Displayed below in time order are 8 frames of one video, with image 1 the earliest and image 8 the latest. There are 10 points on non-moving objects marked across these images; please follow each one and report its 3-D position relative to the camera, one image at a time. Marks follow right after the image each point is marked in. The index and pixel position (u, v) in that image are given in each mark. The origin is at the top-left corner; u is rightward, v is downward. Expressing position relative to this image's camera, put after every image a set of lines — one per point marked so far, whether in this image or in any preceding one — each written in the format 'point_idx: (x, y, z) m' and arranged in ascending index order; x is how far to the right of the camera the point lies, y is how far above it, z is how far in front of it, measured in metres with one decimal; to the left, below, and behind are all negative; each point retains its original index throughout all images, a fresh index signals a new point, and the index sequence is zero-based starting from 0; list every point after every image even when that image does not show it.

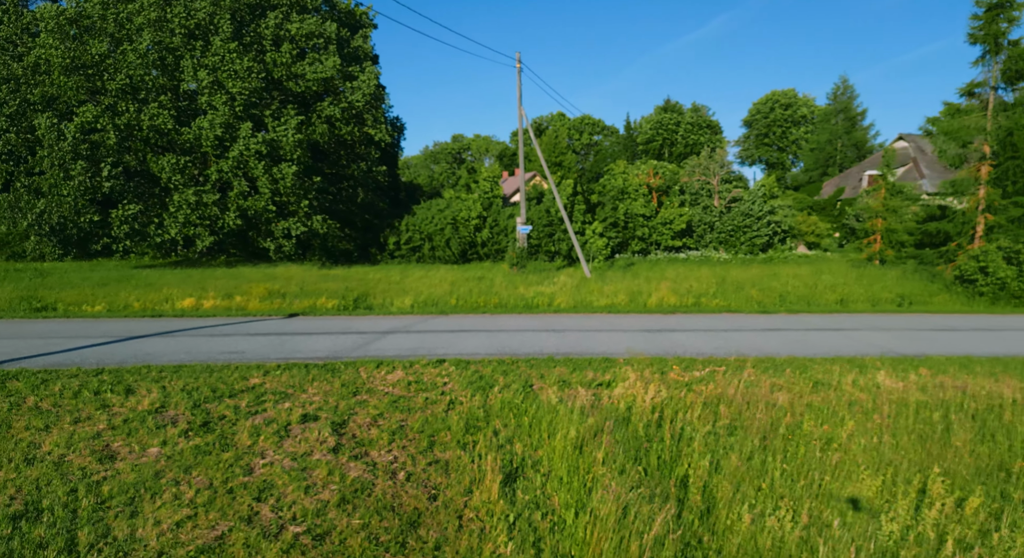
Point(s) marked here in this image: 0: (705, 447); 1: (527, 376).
0: (+1.5, -1.3, +5.1) m
1: (+0.2, -1.1, +7.6) m
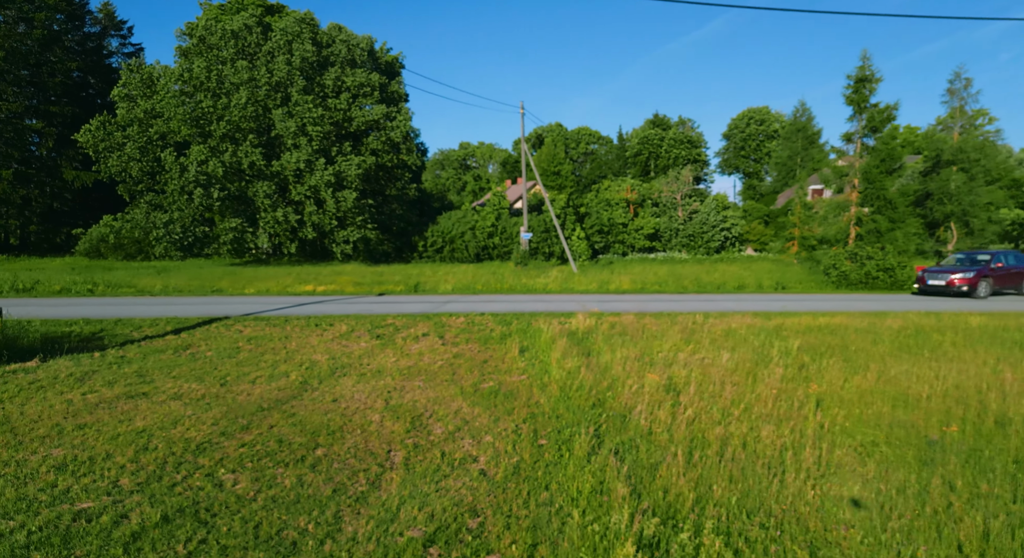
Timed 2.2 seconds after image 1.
0: (+1.7, -1.1, +12.1) m
1: (+0.5, -0.9, +14.6) m
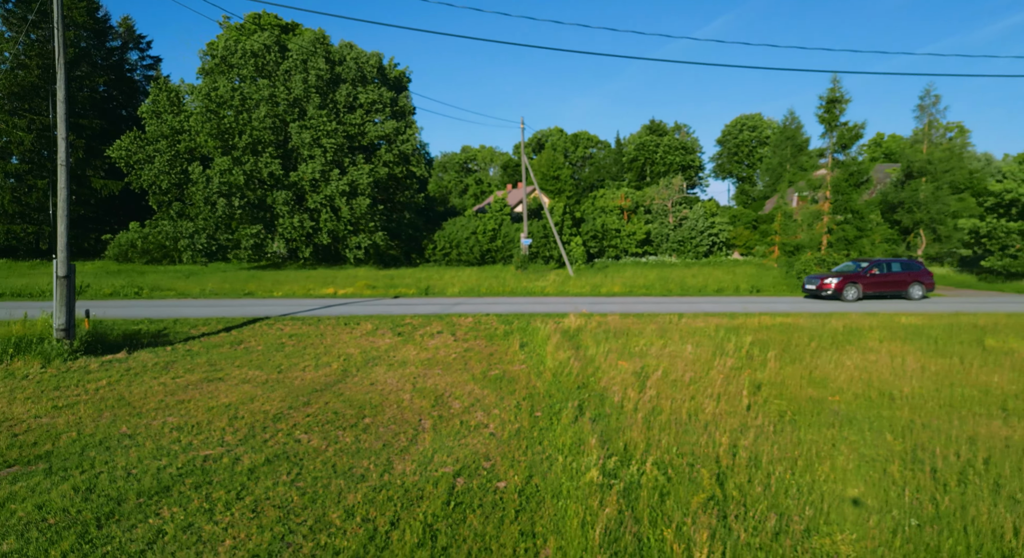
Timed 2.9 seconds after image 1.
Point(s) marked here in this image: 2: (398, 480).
0: (+1.7, -1.2, +14.3) m
1: (+0.5, -1.0, +16.9) m
2: (-1.3, -2.3, +7.3) m
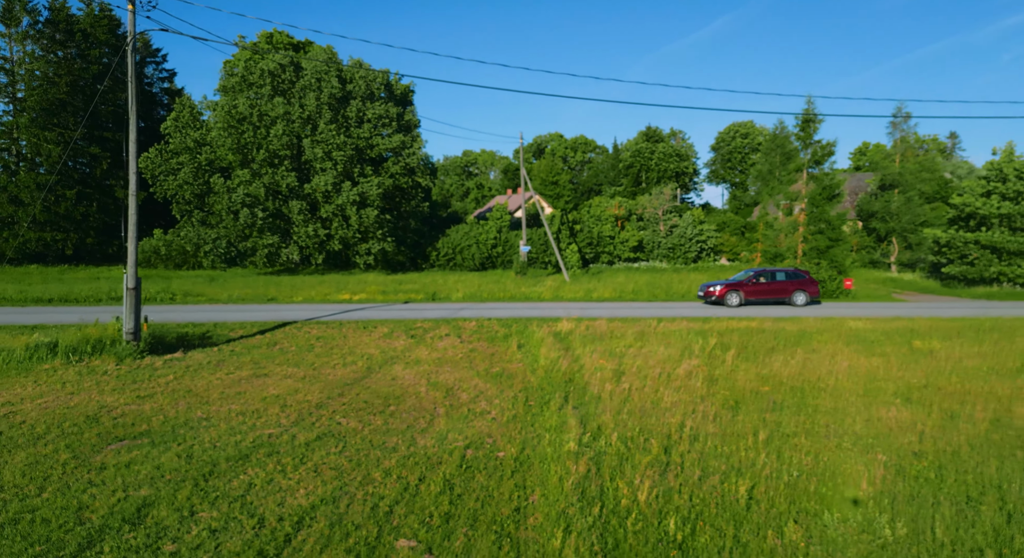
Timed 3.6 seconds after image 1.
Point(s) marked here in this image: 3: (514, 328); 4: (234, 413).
0: (+1.7, -1.5, +16.5) m
1: (+0.5, -1.3, +19.1) m
2: (-1.3, -2.5, +9.5) m
3: (0.0, -1.4, +18.3) m
4: (-4.8, -2.3, +11.2) m
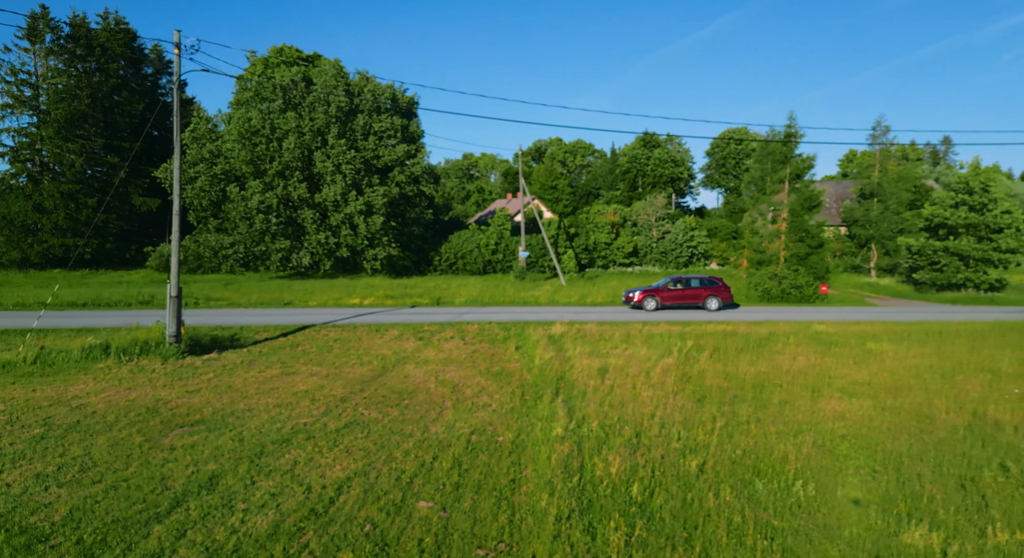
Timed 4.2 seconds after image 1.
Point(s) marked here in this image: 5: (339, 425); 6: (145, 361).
0: (+1.7, -1.7, +18.4) m
1: (+0.4, -1.5, +20.9) m
2: (-1.4, -2.8, +11.4) m
3: (0.0, -1.6, +20.1) m
4: (-4.9, -2.6, +13.1) m
5: (-3.2, -2.7, +11.9) m
6: (-8.8, -2.0, +15.4) m
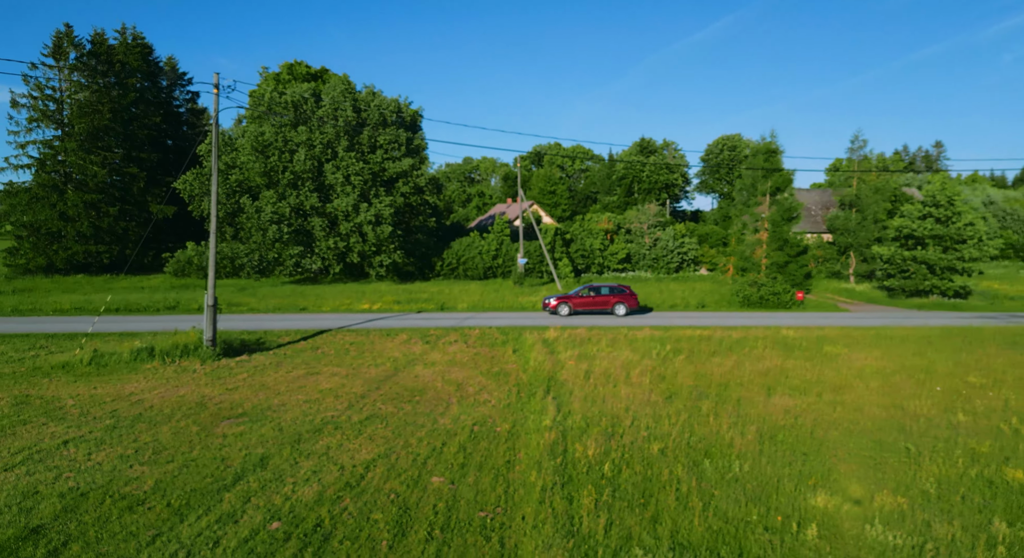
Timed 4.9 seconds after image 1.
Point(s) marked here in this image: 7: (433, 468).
0: (+1.6, -2.0, +20.5) m
1: (+0.3, -1.8, +23.0) m
2: (-1.5, -3.1, +13.5) m
3: (-0.1, -2.0, +22.2) m
4: (-5.0, -2.9, +15.2) m
5: (-3.3, -3.0, +14.0) m
6: (-8.9, -2.3, +17.5) m
7: (-1.4, -3.3, +11.2) m
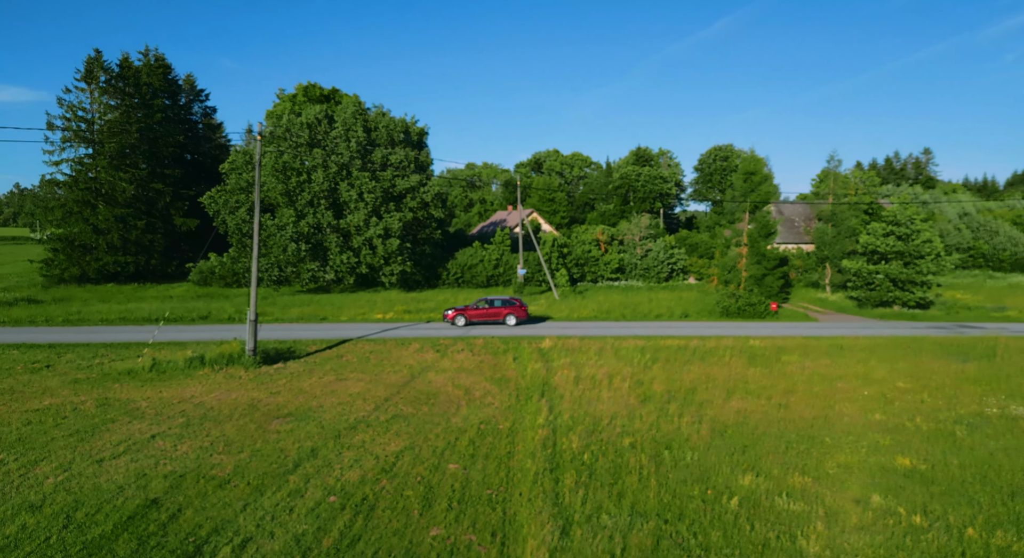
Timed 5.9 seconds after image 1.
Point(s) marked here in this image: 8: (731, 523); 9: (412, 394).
0: (+1.6, -2.7, +23.4) m
1: (+0.4, -2.4, +25.9) m
2: (-1.5, -3.7, +16.4) m
3: (-0.1, -2.6, +25.1) m
4: (-5.0, -3.5, +18.1) m
5: (-3.3, -3.6, +16.9) m
6: (-8.9, -2.9, +20.4) m
7: (-1.4, -3.9, +14.1) m
8: (+3.7, -4.1, +10.7) m
9: (-3.0, -3.4, +19.1) m
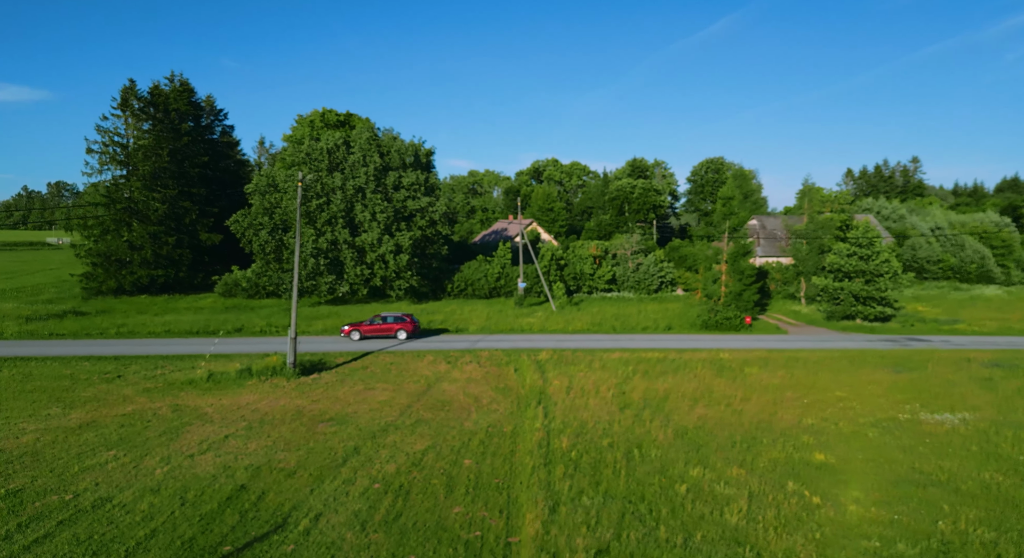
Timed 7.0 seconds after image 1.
0: (+1.7, -3.6, +27.0) m
1: (+0.4, -3.3, +29.5) m
2: (-1.4, -4.6, +20.0) m
3: (0.0, -3.5, +28.7) m
4: (-4.9, -4.4, +21.7) m
5: (-3.2, -4.5, +20.6) m
6: (-8.8, -3.8, +24.1) m
7: (-1.3, -4.8, +17.8) m
8: (+3.7, -5.0, +14.4) m
9: (-2.9, -4.3, +22.8) m
